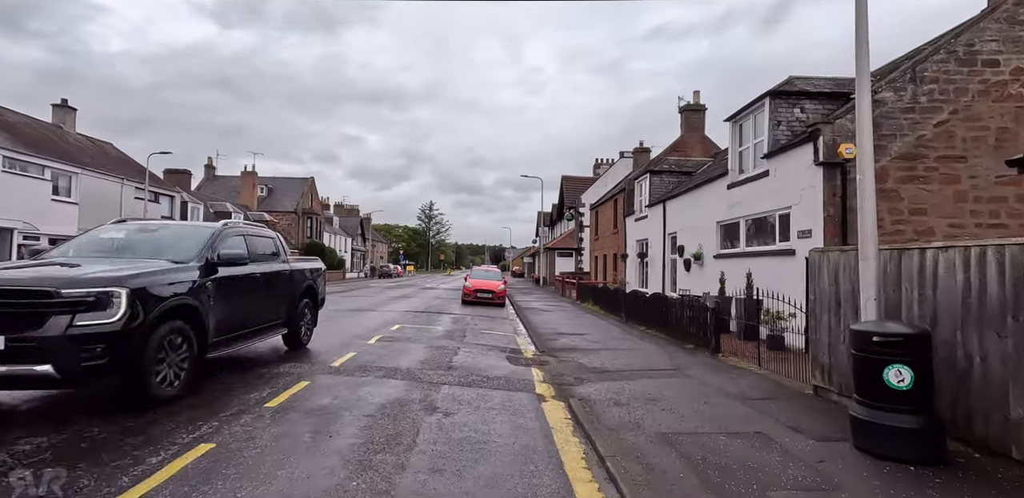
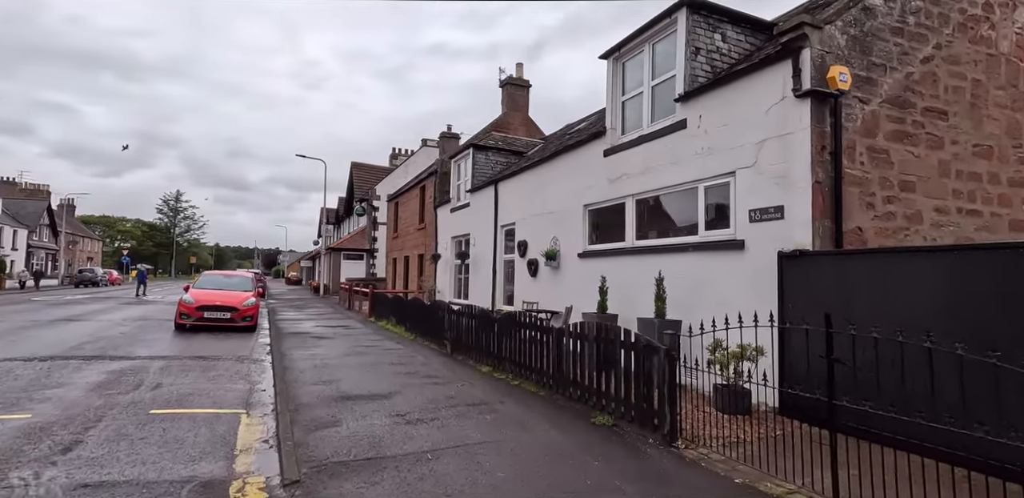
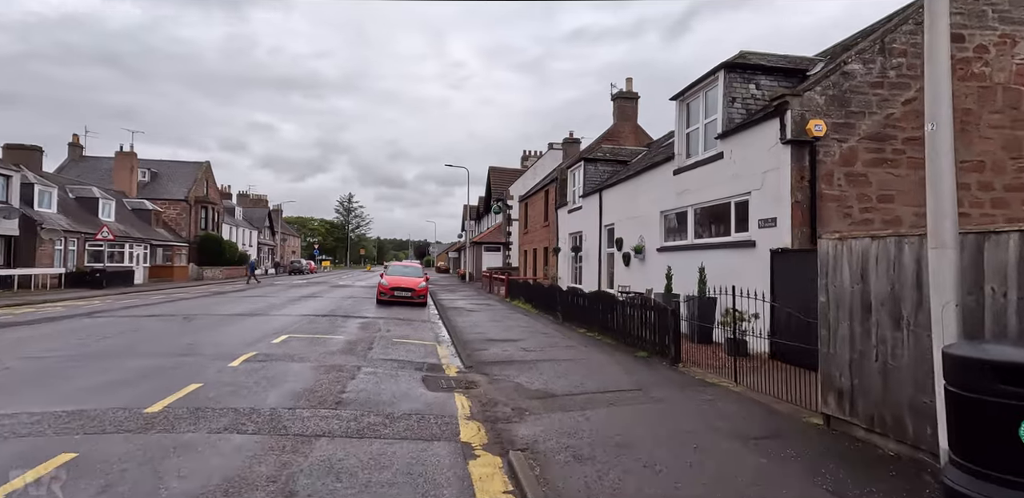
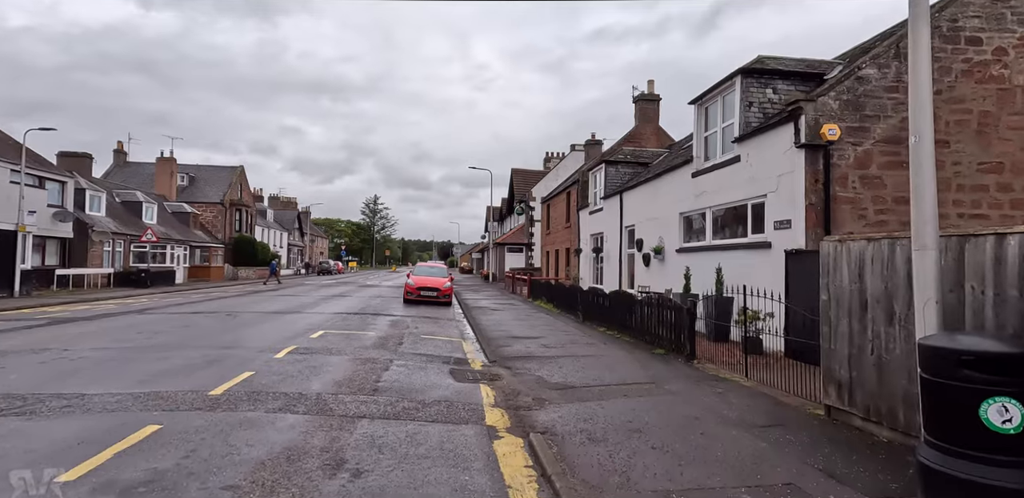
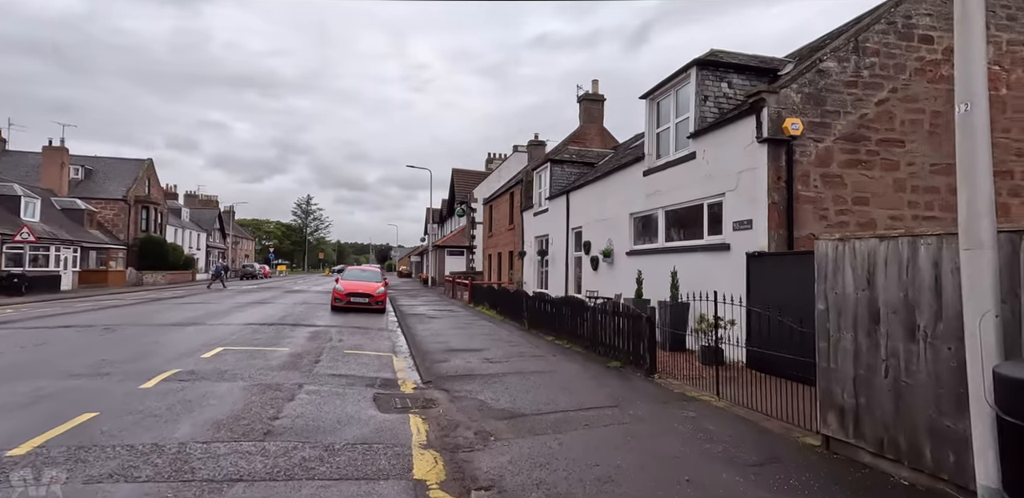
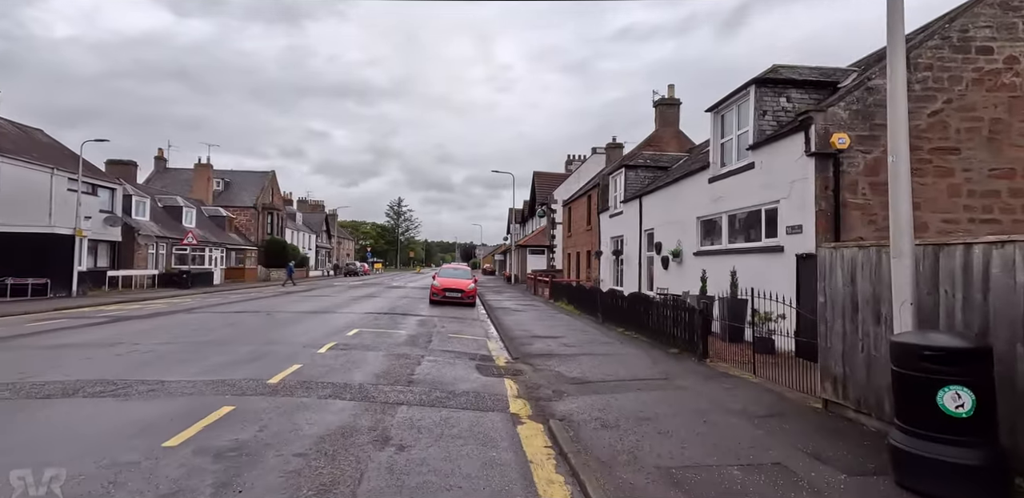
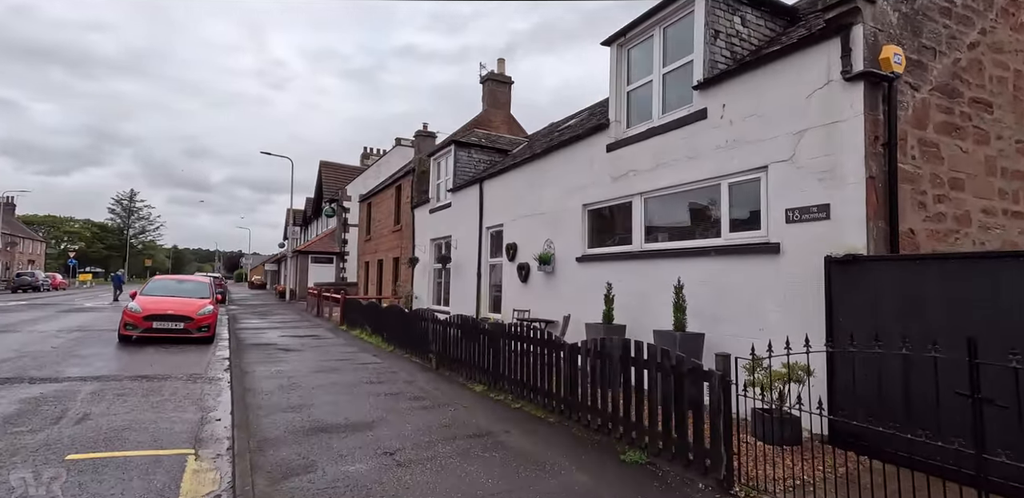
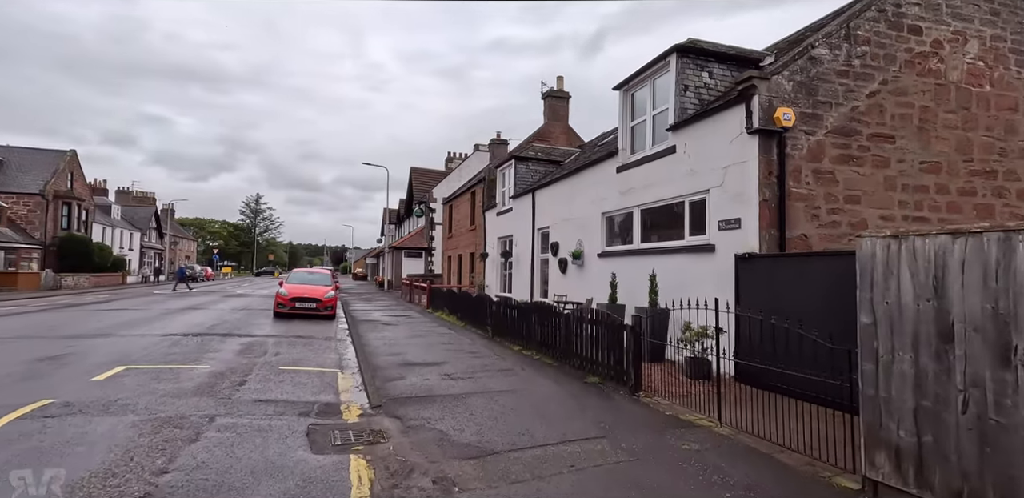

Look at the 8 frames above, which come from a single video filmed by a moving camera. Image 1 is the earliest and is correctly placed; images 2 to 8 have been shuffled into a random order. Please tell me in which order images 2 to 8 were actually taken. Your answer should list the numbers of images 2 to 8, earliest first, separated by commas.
6, 4, 3, 5, 8, 2, 7
